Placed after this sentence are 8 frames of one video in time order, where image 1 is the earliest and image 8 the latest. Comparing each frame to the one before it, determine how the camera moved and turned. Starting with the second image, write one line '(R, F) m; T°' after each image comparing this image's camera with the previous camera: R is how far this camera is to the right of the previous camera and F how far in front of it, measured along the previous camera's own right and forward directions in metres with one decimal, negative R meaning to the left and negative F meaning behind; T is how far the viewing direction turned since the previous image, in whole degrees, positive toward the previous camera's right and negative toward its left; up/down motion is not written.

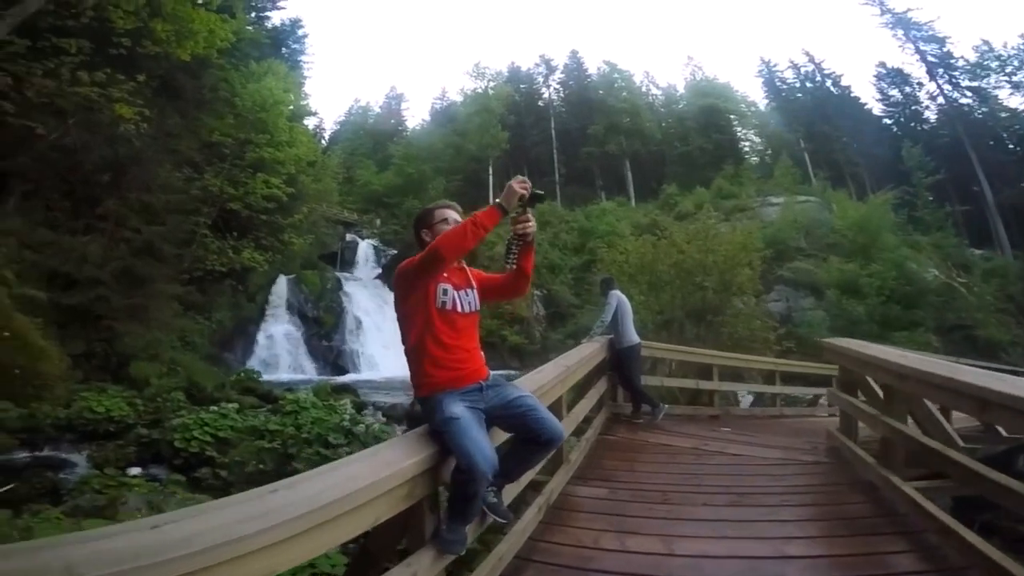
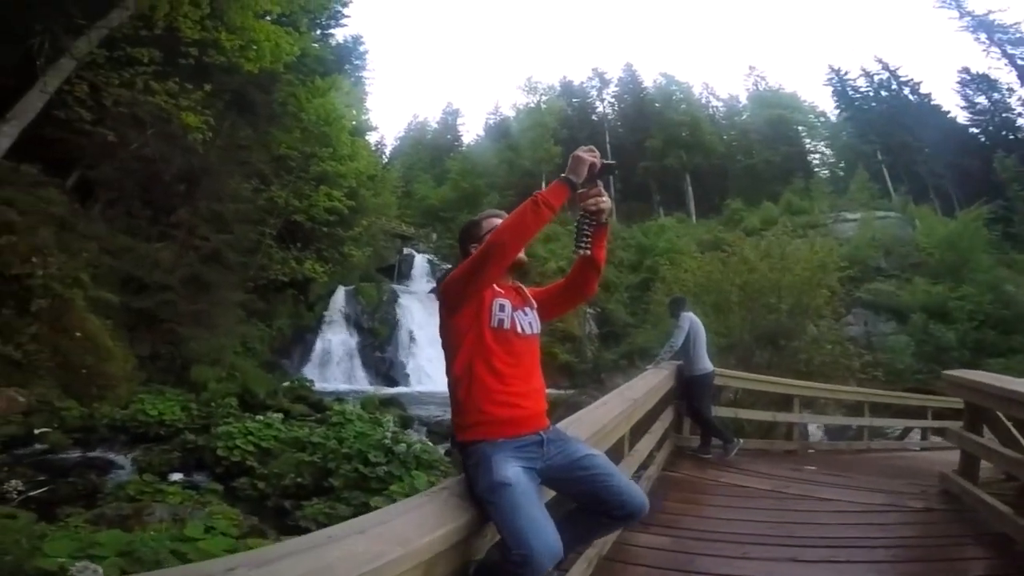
(0.0, +0.6) m; -4°
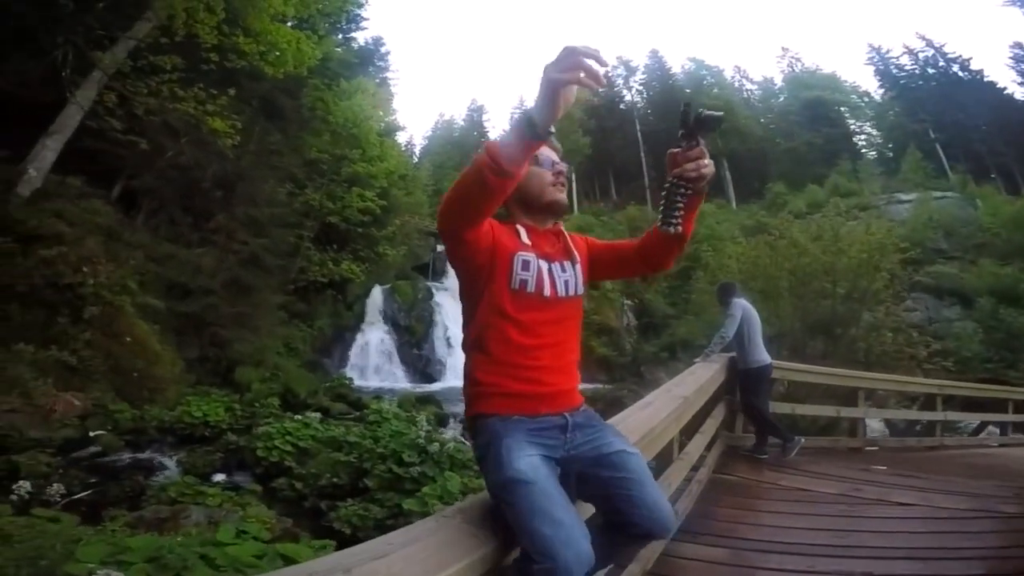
(-0.2, +0.6) m; -2°
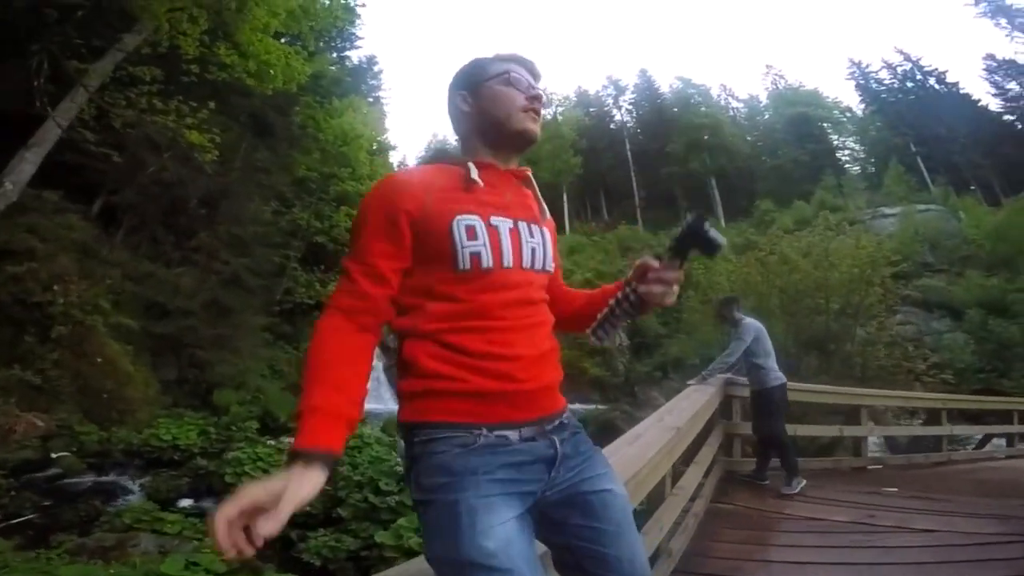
(-0.2, -0.2) m; +1°
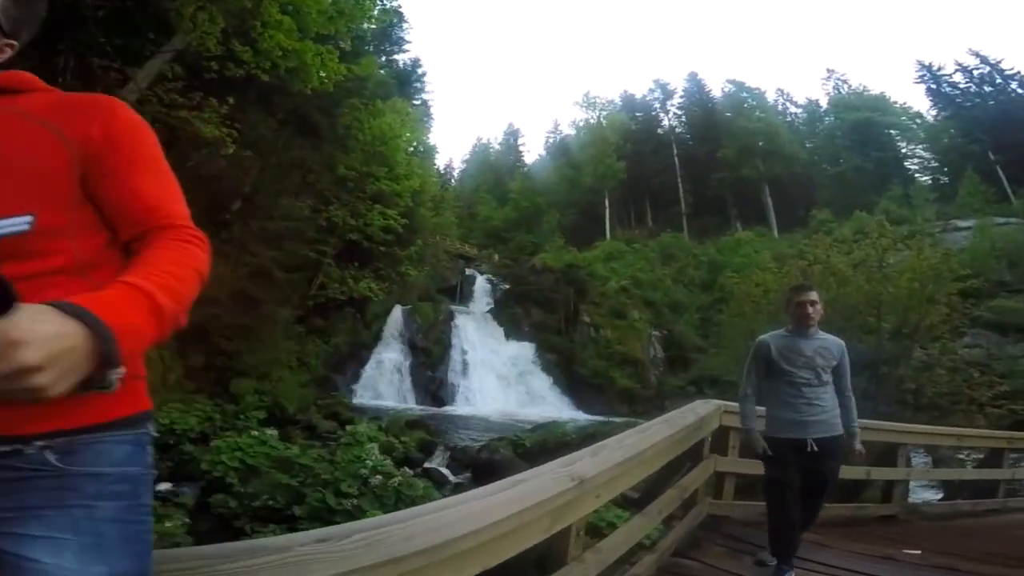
(+0.4, +0.9) m; -4°
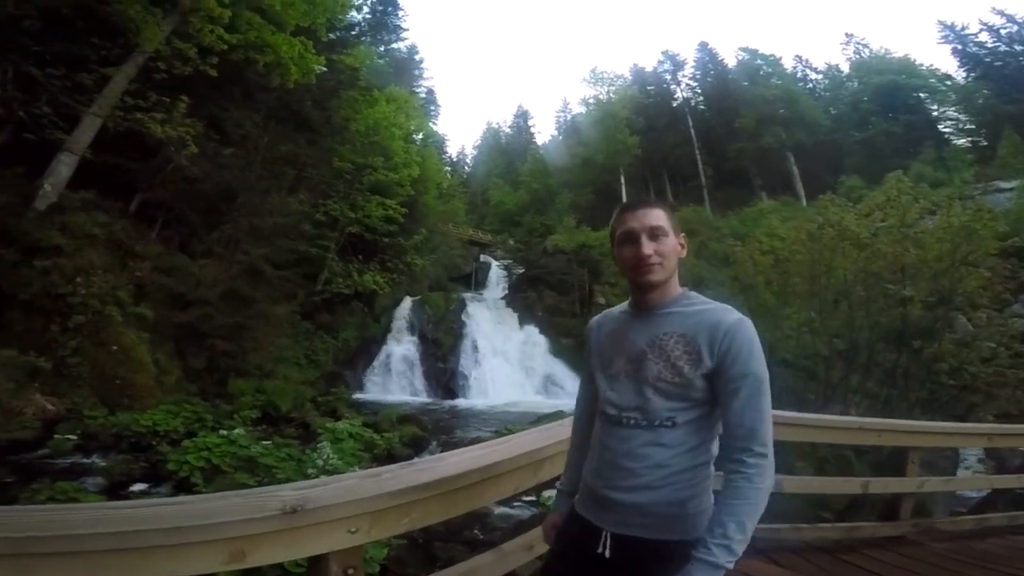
(-0.1, +0.7) m; -1°
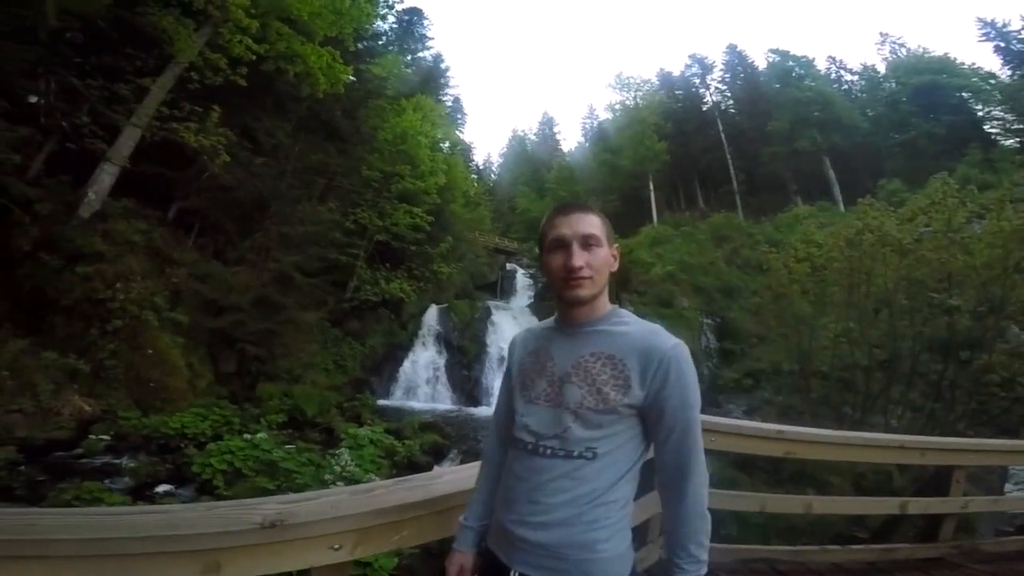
(0.0, +0.4) m; -2°
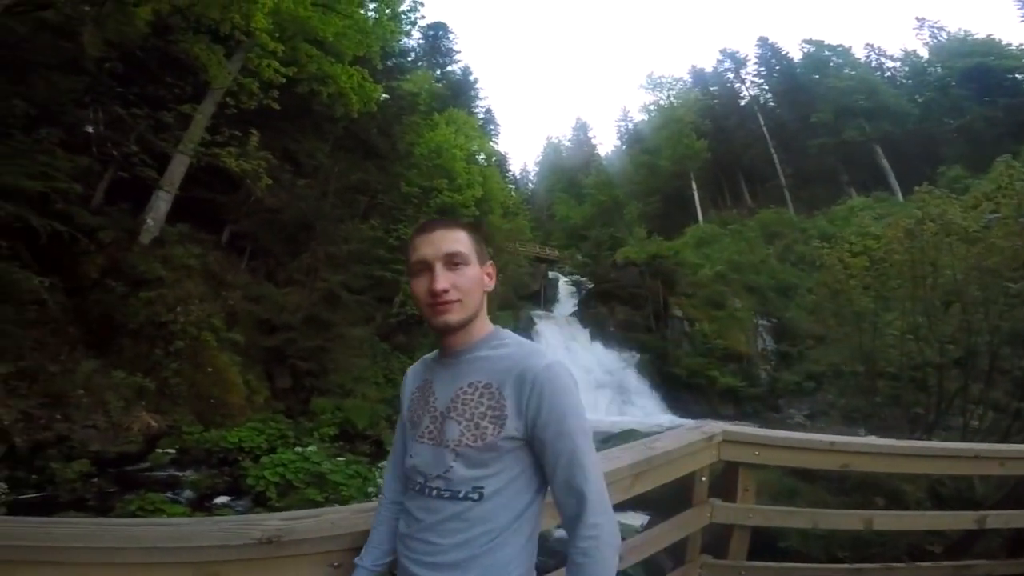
(-0.6, +0.2) m; -1°
